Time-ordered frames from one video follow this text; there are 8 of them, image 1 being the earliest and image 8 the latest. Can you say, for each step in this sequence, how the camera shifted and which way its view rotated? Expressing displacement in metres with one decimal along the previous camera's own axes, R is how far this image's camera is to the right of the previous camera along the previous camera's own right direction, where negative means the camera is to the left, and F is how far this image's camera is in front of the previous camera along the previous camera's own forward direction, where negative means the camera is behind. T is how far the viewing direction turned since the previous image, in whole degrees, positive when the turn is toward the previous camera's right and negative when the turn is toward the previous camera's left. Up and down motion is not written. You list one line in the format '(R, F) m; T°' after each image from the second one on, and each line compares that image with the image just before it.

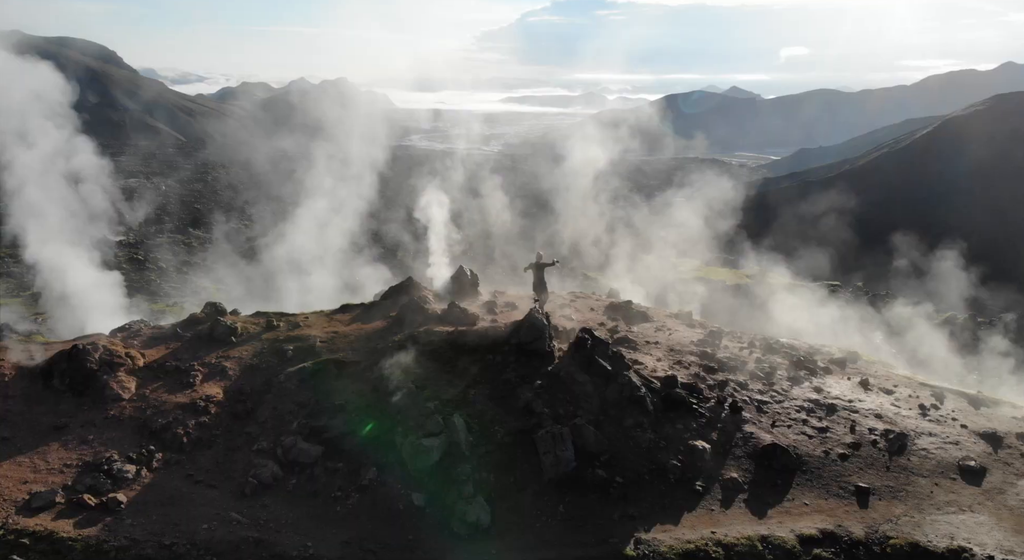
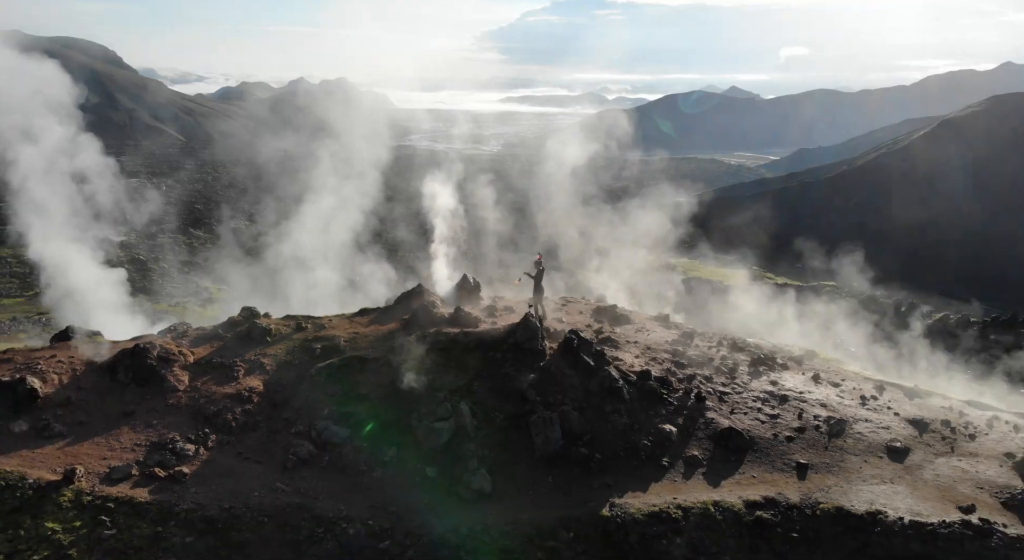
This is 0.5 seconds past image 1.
(0.0, -1.6) m; 0°
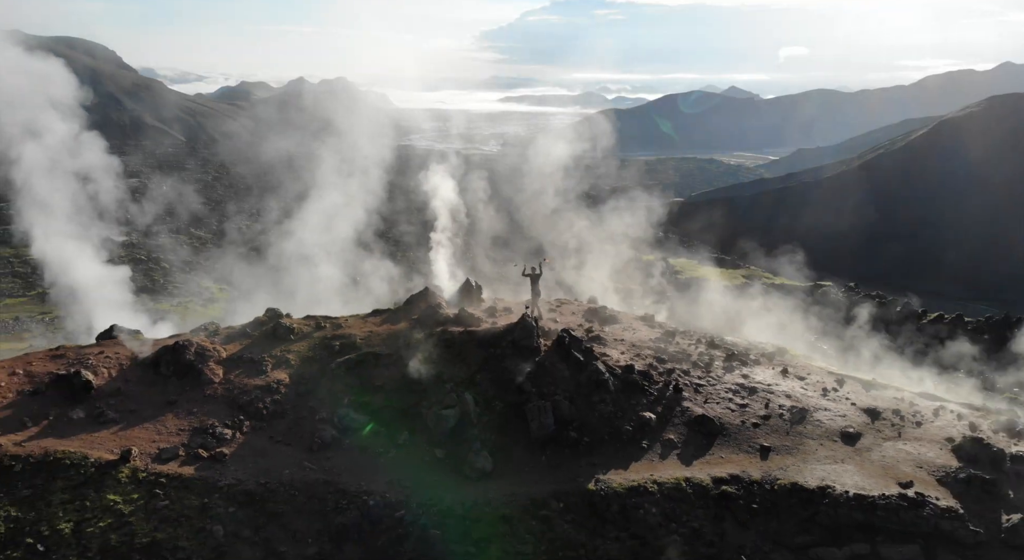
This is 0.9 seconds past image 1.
(0.0, -1.3) m; 0°
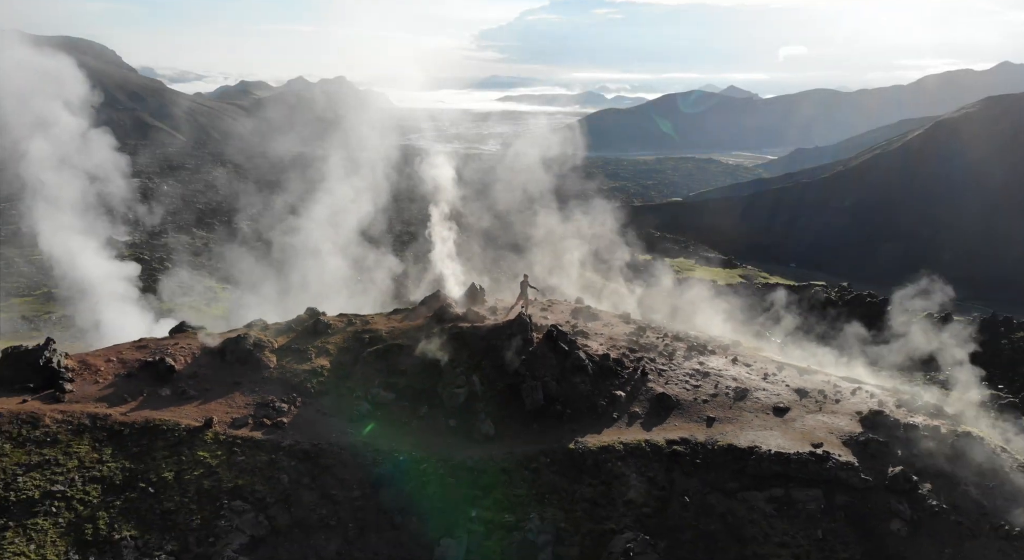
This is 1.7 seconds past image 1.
(0.0, -2.8) m; 0°
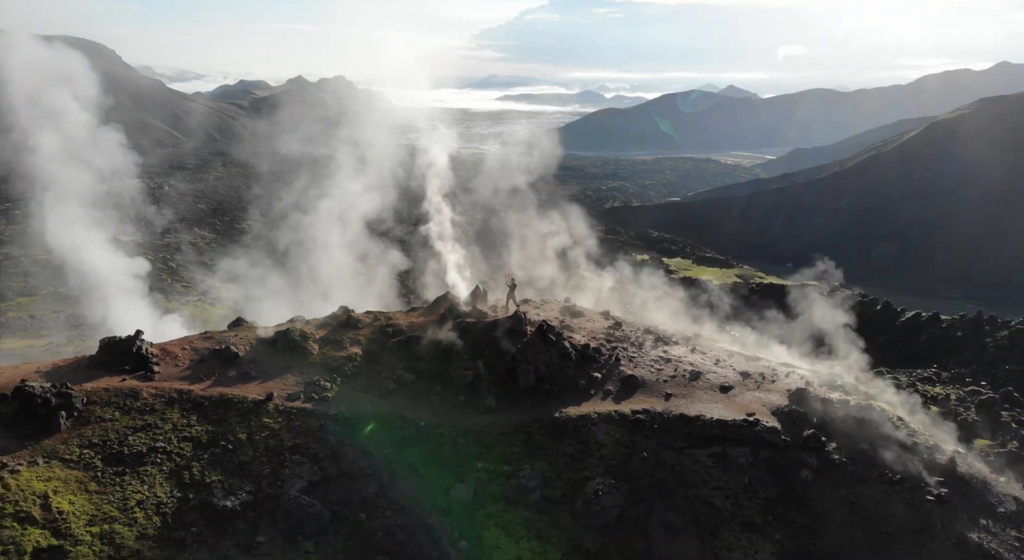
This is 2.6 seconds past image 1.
(0.0, -3.4) m; 0°
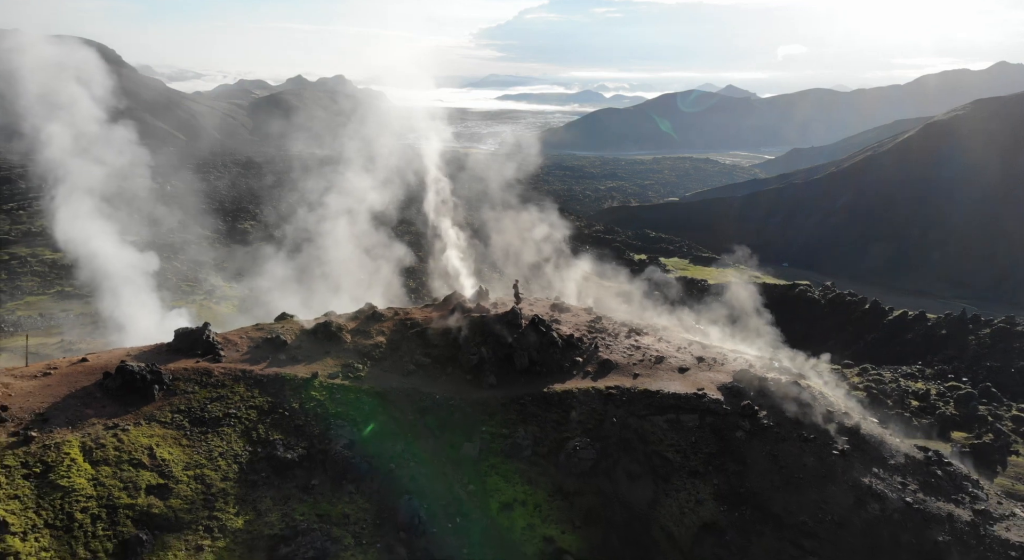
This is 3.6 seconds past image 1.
(+0.1, -4.0) m; 0°
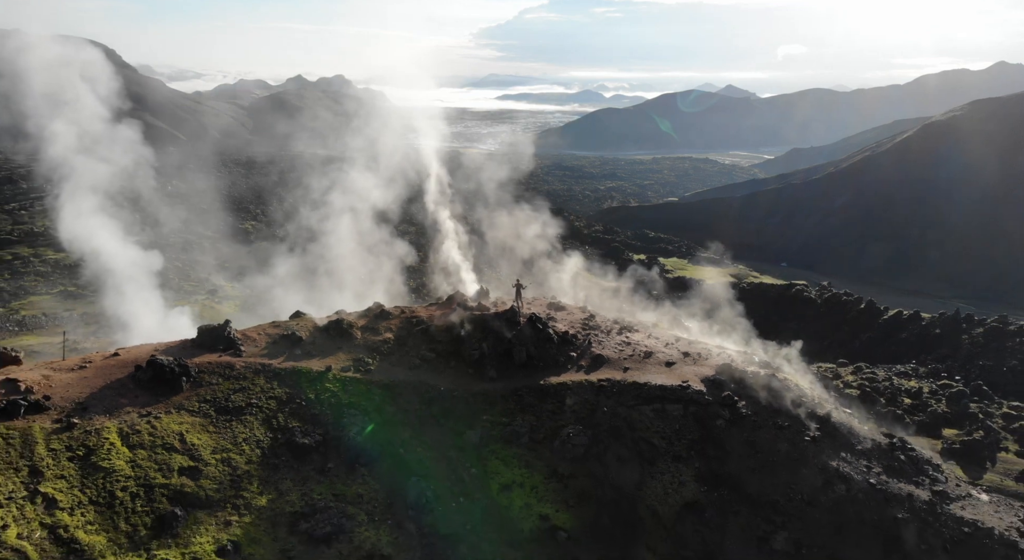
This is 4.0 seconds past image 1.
(-1.0, +8.9) m; 0°
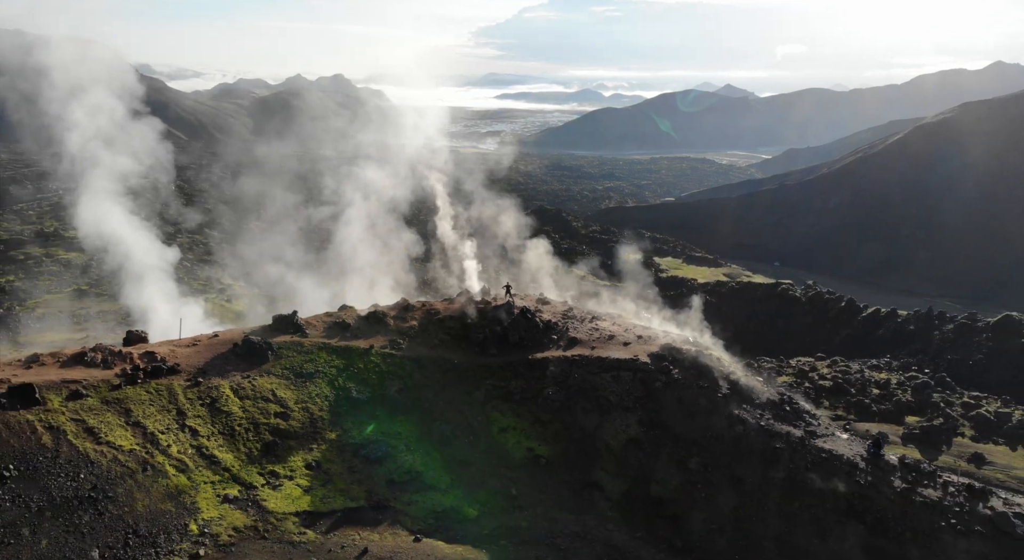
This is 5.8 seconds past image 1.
(+0.1, -6.7) m; 0°
